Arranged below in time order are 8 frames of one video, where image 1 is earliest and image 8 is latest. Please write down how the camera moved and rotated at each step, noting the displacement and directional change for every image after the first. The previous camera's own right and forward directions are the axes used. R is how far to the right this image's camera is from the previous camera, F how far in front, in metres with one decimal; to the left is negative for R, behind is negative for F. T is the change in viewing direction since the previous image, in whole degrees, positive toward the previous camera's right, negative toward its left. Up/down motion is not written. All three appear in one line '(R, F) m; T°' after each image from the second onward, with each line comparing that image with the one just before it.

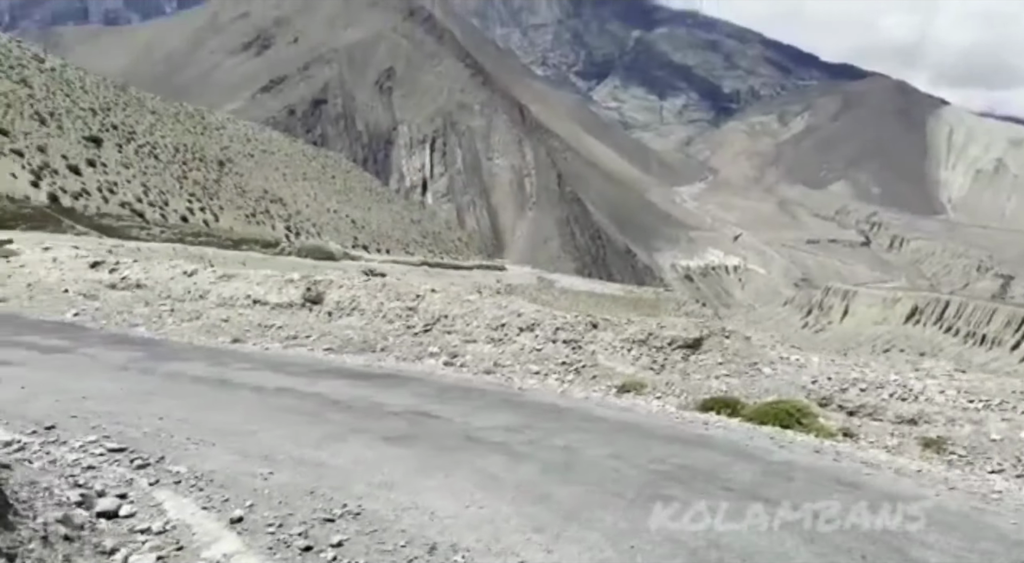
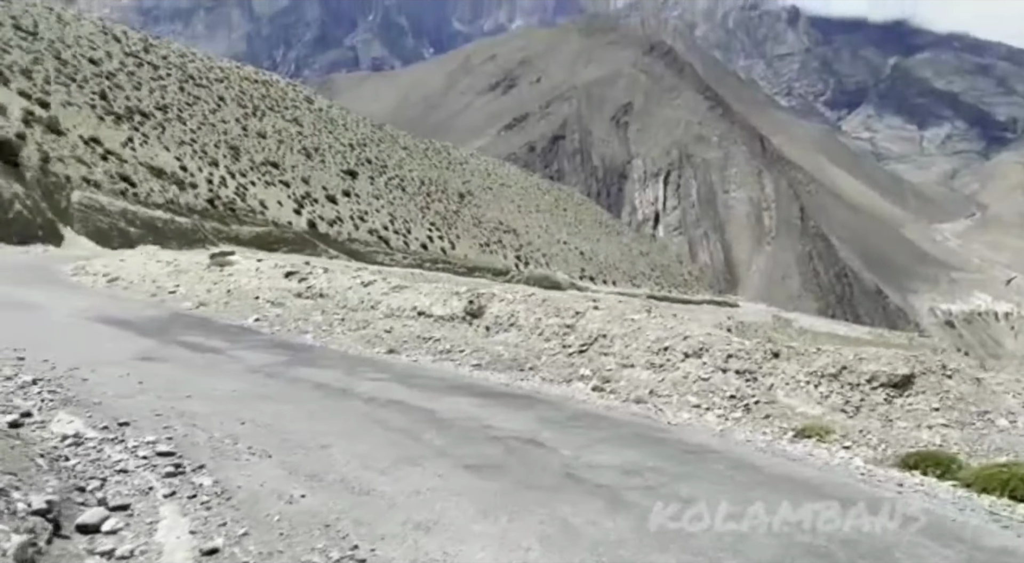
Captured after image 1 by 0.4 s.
(+0.8, +1.5) m; -15°
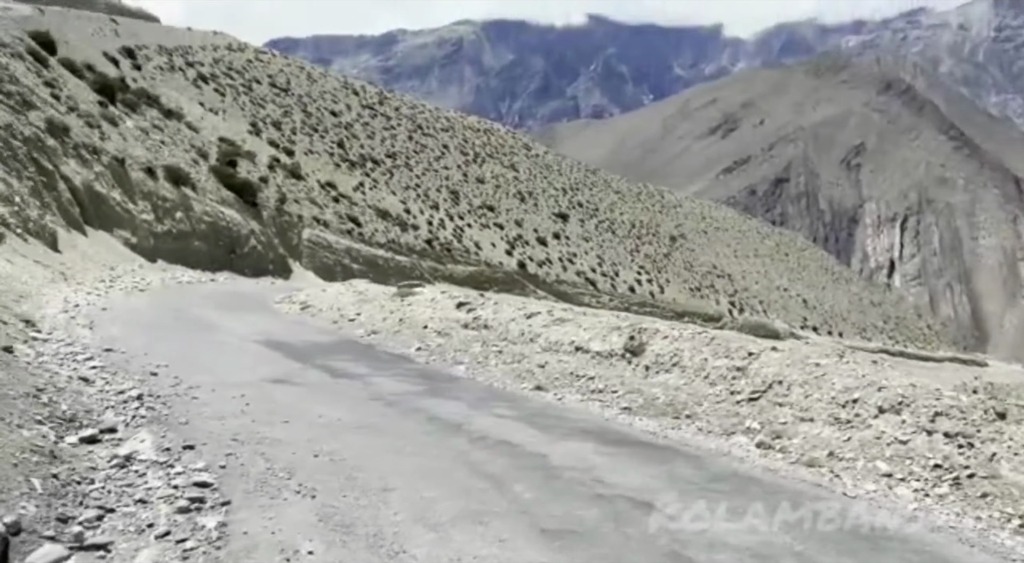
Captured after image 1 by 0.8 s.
(+0.7, +1.3) m; -14°
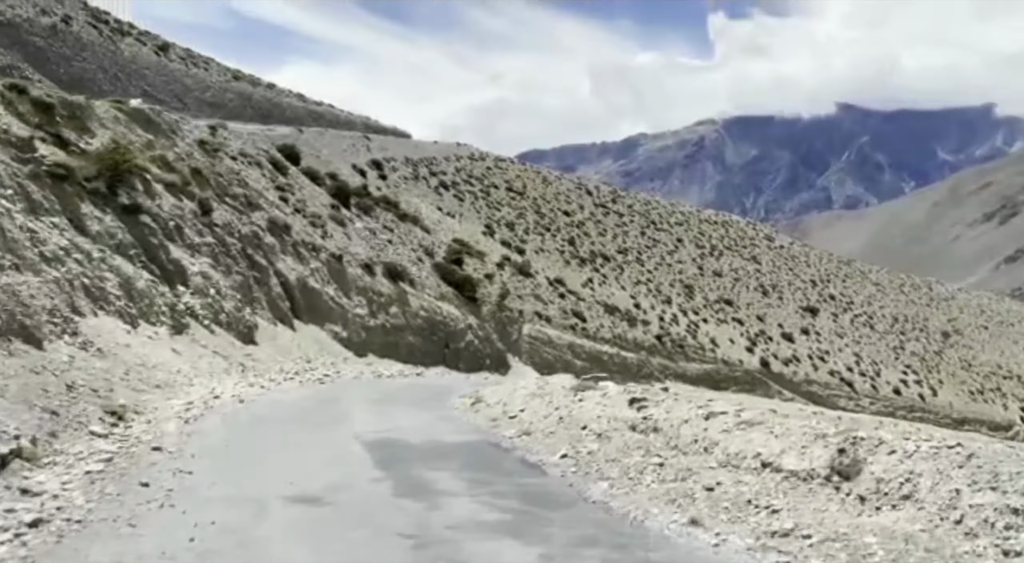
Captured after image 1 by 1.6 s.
(+1.0, +3.3) m; -16°
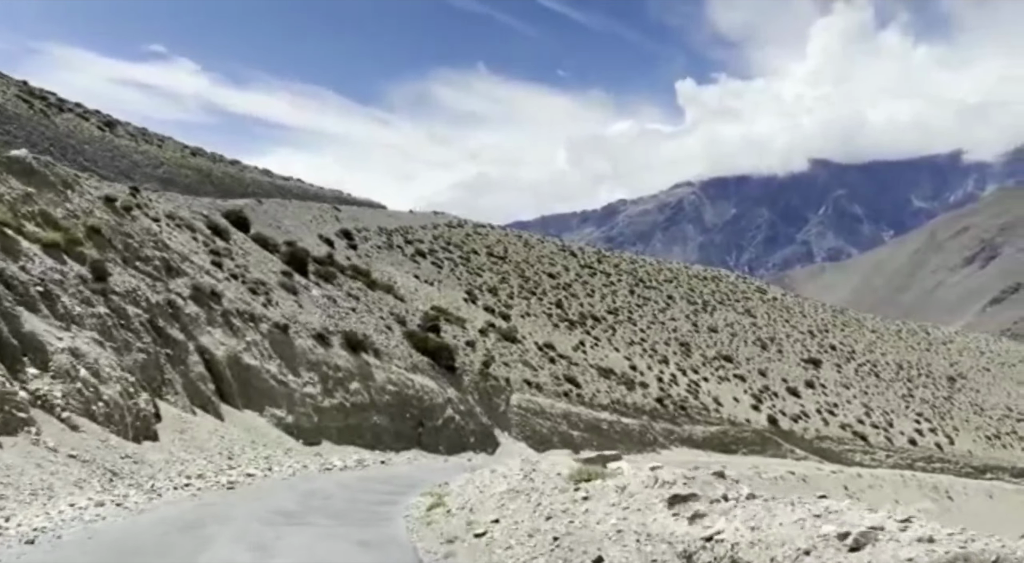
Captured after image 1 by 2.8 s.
(+0.4, +5.9) m; +1°
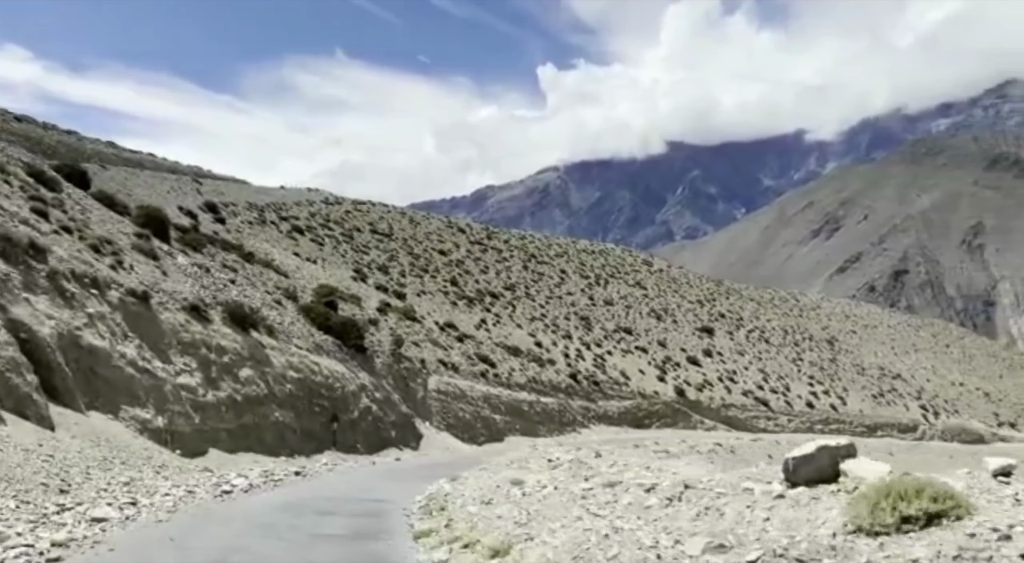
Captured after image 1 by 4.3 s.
(-2.2, +7.9) m; +9°
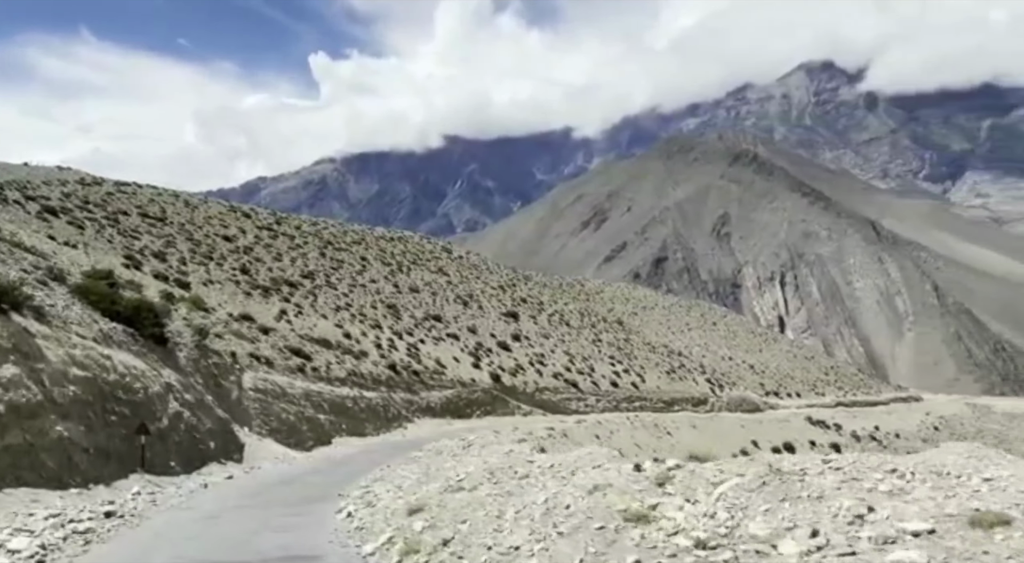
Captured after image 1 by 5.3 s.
(-2.5, +6.2) m; +15°
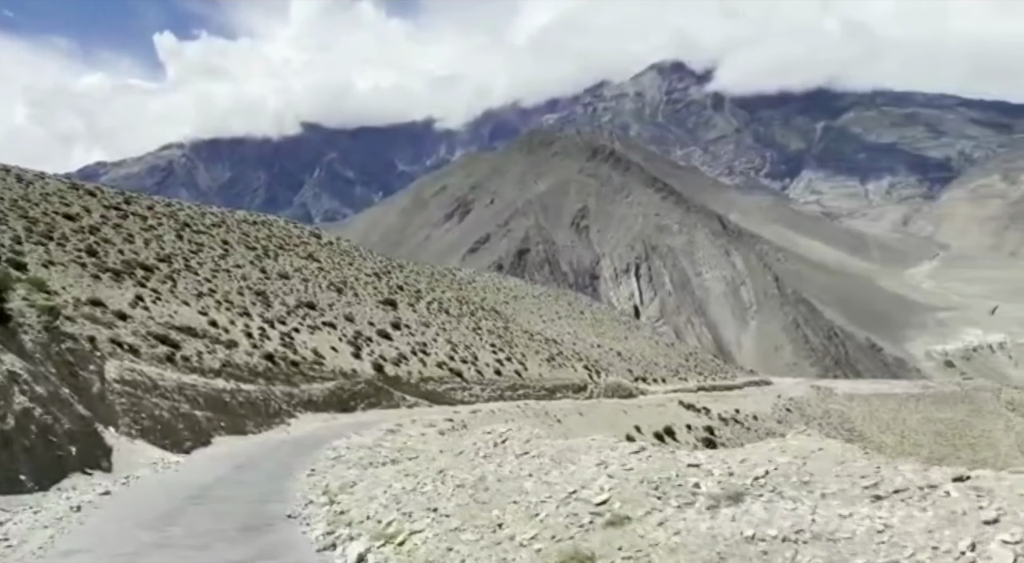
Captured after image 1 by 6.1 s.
(-2.4, +4.9) m; +9°
